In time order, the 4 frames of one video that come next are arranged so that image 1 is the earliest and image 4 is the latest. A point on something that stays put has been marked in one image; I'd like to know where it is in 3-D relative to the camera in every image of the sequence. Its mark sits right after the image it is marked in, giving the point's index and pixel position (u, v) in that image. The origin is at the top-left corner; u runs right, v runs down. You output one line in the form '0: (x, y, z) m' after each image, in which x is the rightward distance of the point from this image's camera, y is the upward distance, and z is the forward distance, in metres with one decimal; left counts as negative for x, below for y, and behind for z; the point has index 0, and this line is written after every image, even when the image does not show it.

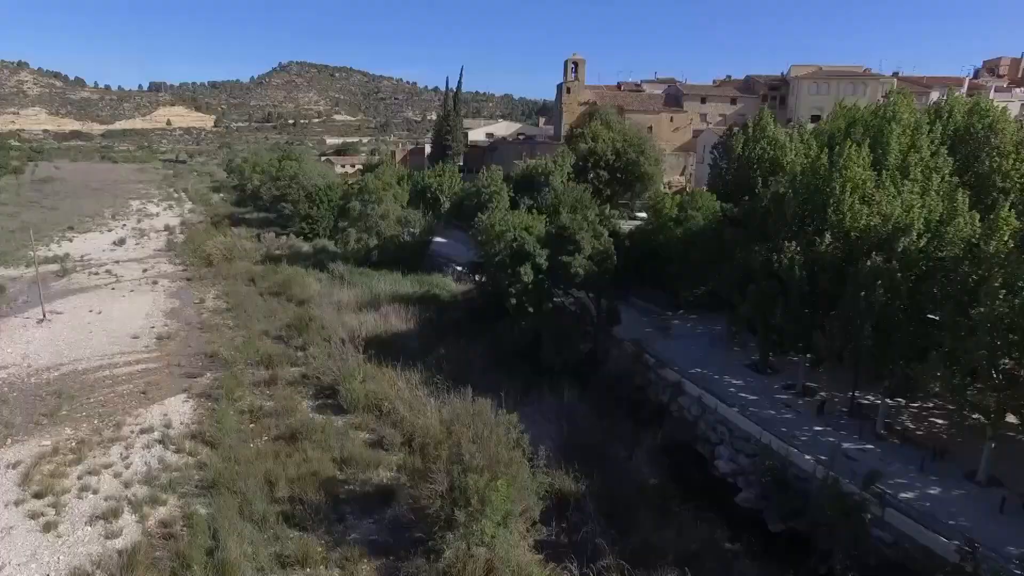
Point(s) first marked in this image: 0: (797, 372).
0: (+8.3, -2.5, +18.2) m
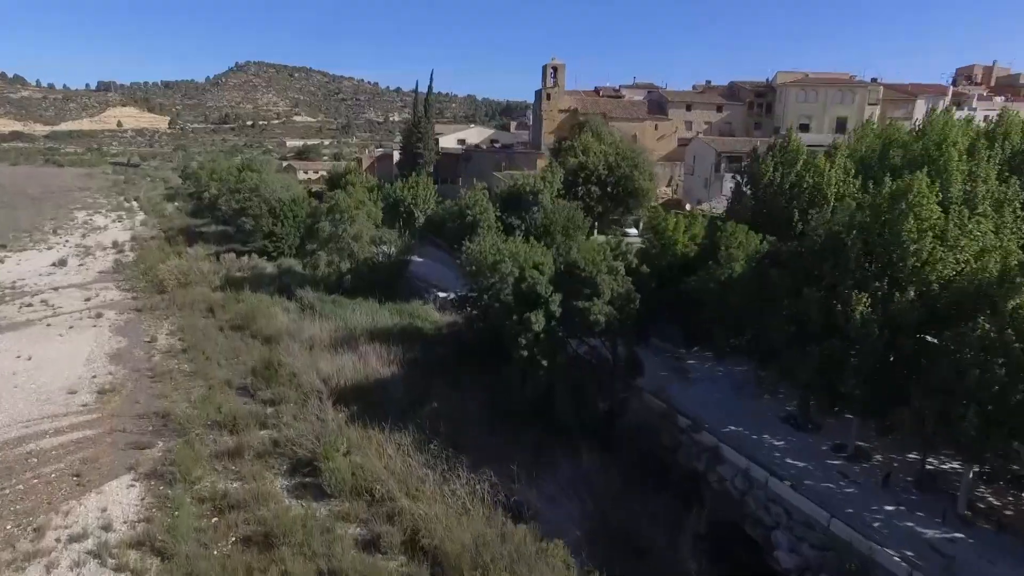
0: (+8.6, -3.7, +16.1) m
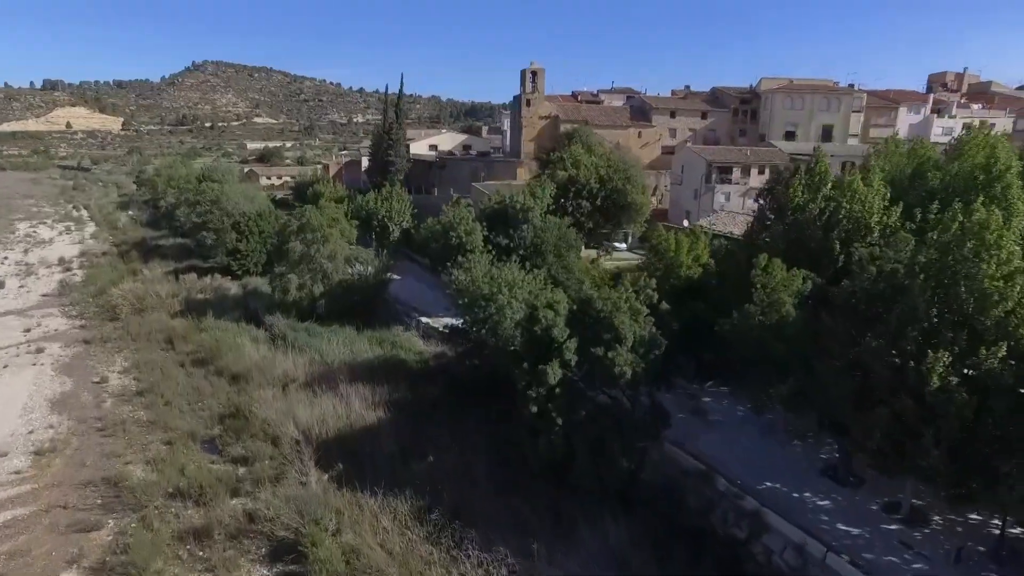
0: (+8.9, -4.6, +14.5) m
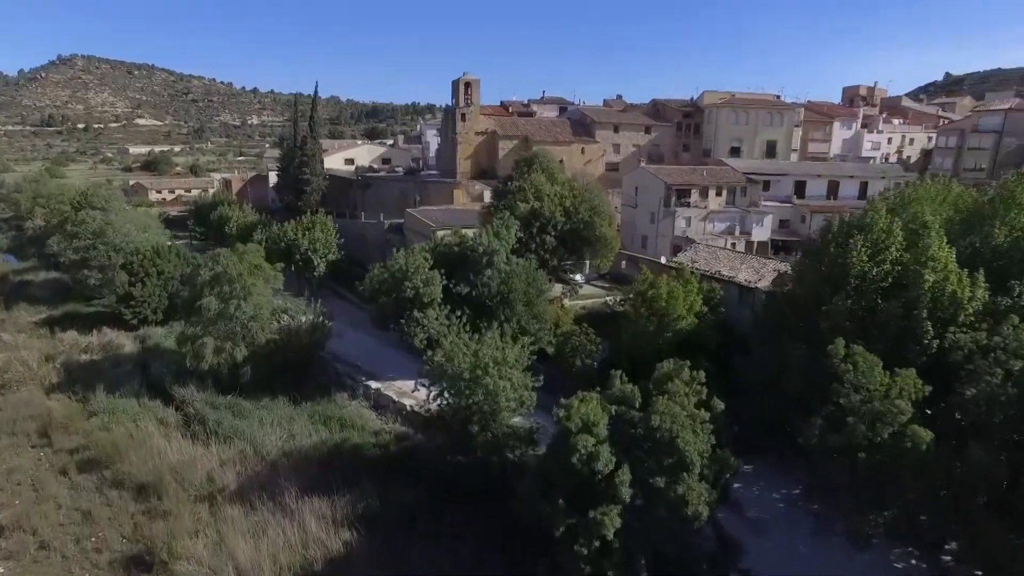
0: (+9.6, -6.4, +12.2) m
